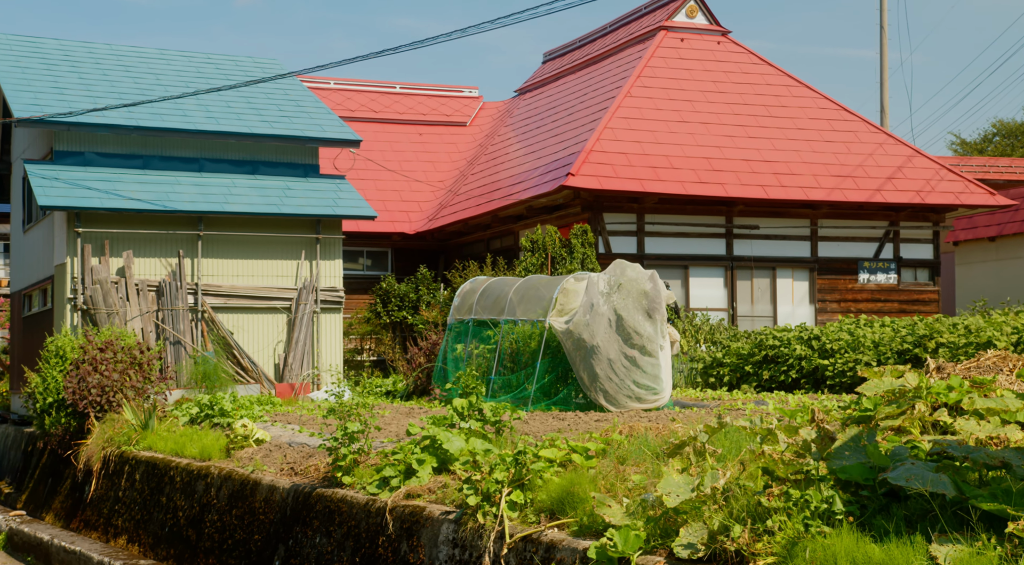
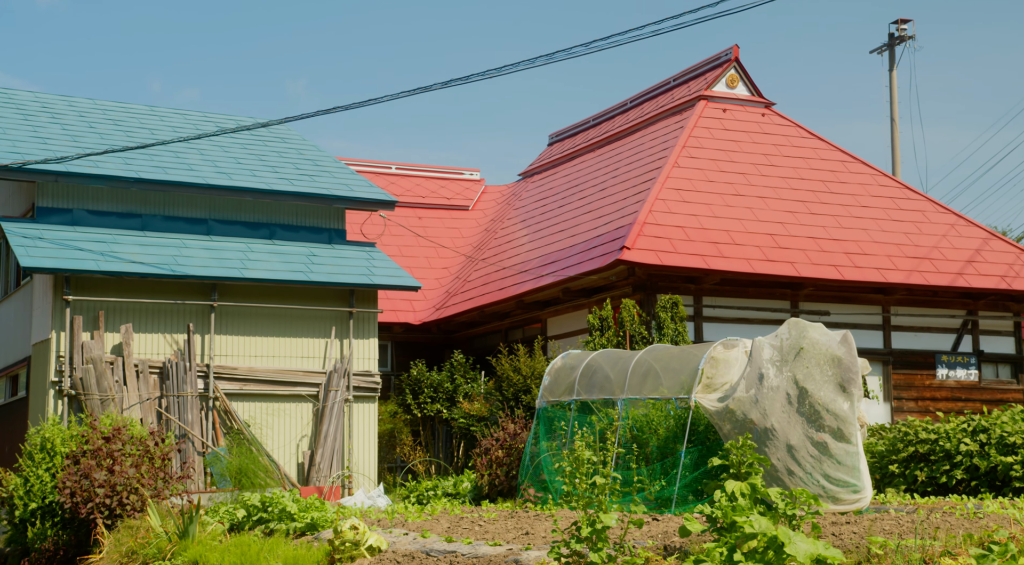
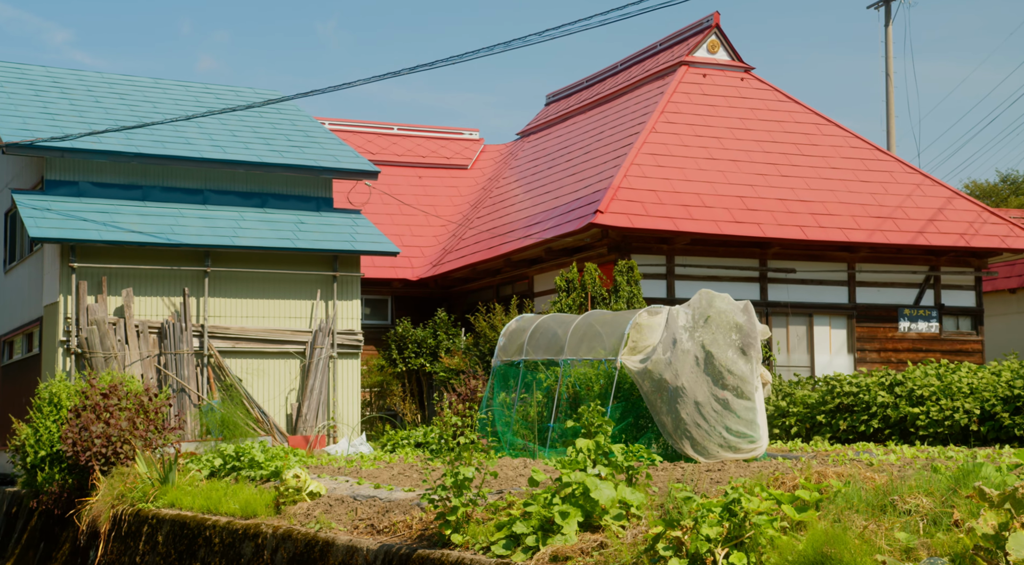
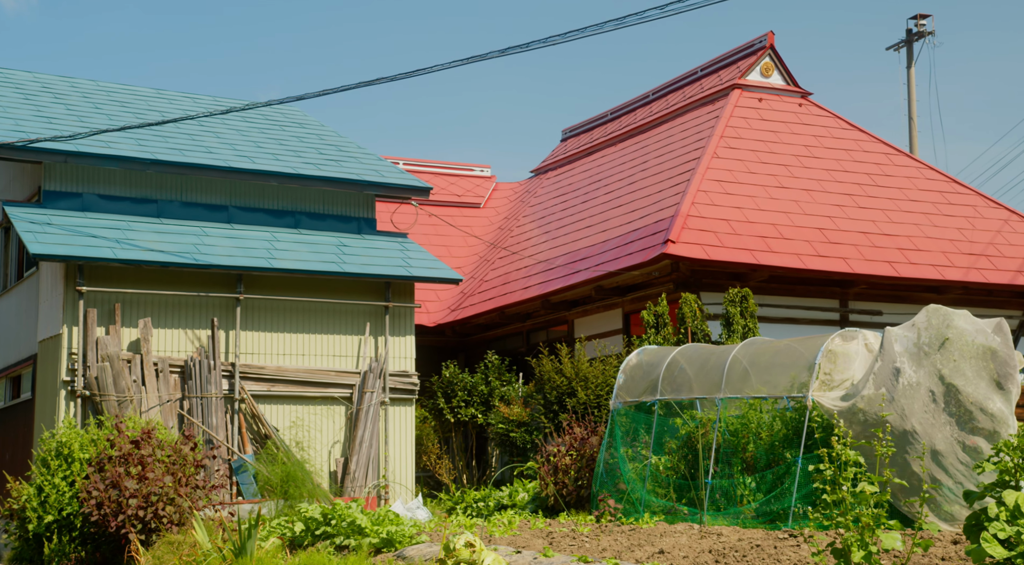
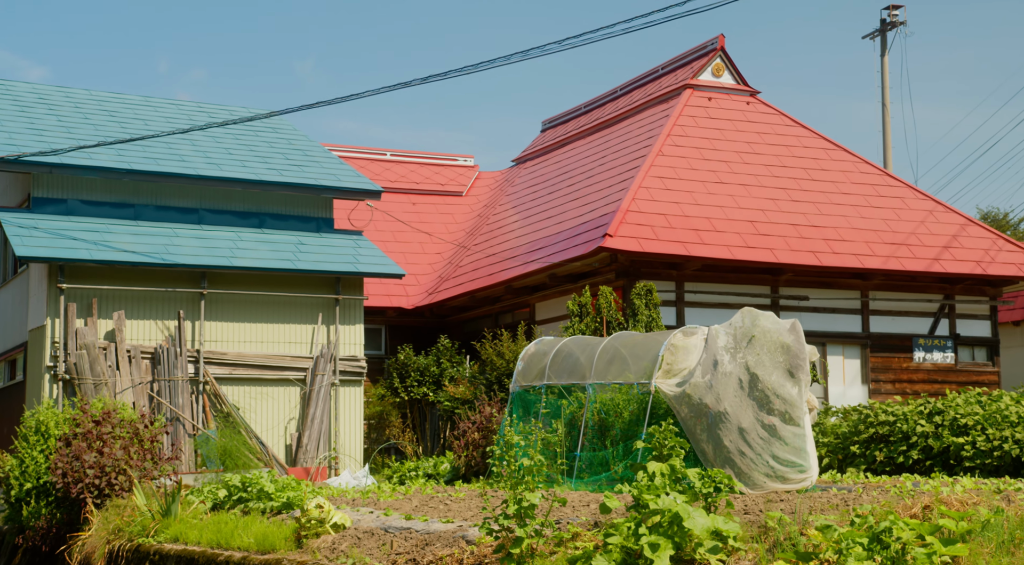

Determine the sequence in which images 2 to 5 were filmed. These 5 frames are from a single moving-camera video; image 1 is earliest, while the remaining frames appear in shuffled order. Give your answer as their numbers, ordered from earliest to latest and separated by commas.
3, 5, 2, 4
